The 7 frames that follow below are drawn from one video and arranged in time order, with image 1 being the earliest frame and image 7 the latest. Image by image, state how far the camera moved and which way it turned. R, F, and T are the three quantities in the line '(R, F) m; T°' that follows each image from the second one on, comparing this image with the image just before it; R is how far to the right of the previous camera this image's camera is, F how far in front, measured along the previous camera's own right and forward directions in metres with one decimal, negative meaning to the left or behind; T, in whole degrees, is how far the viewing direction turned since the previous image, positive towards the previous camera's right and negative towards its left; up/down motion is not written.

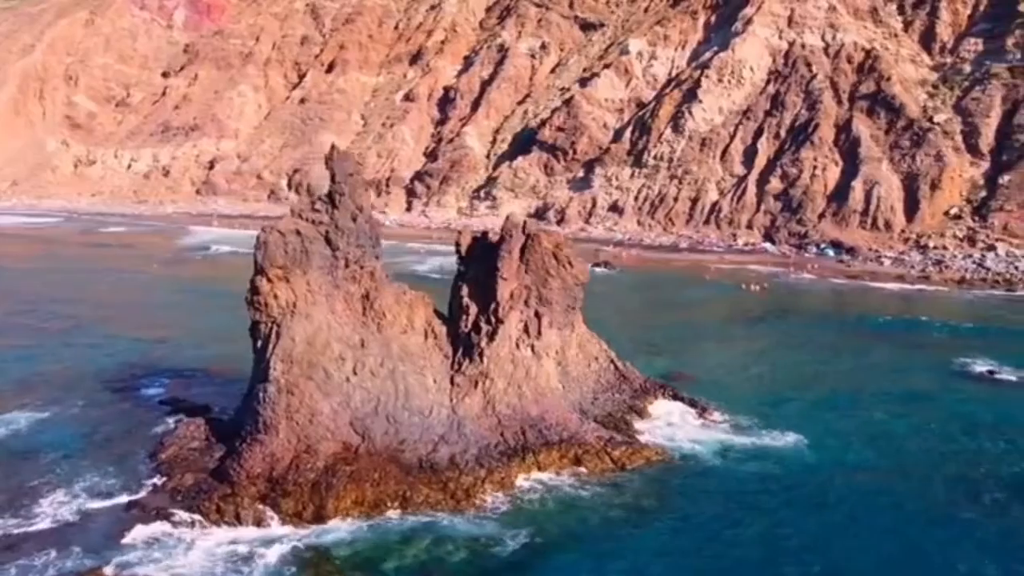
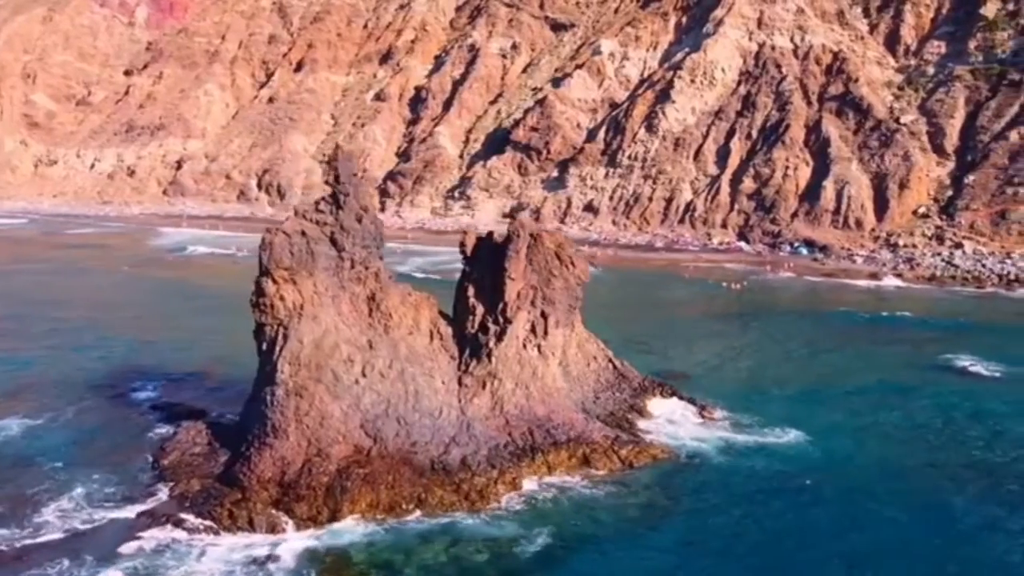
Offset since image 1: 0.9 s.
(-1.7, -0.1) m; +3°
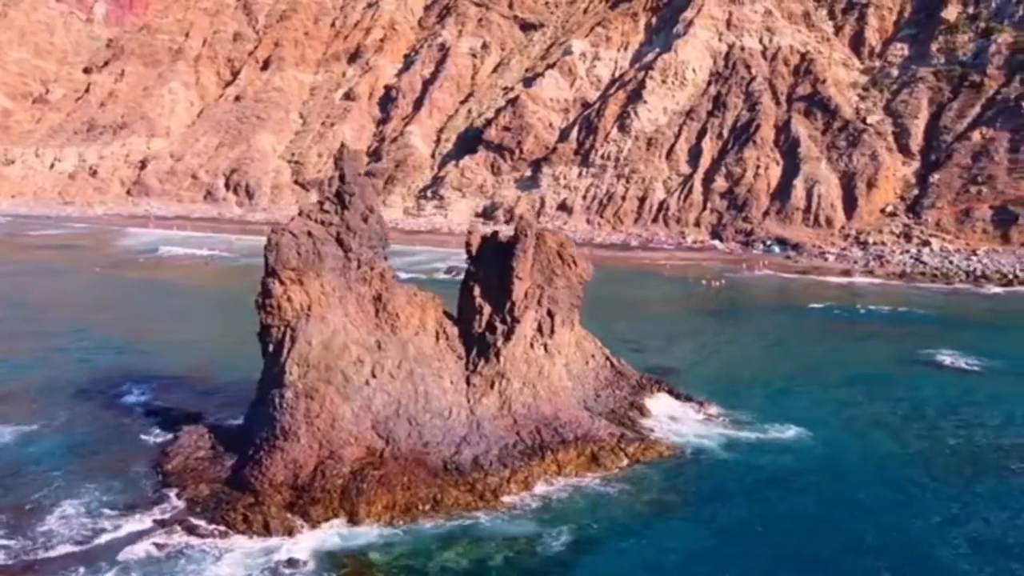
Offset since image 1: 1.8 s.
(-1.8, -0.1) m; +3°
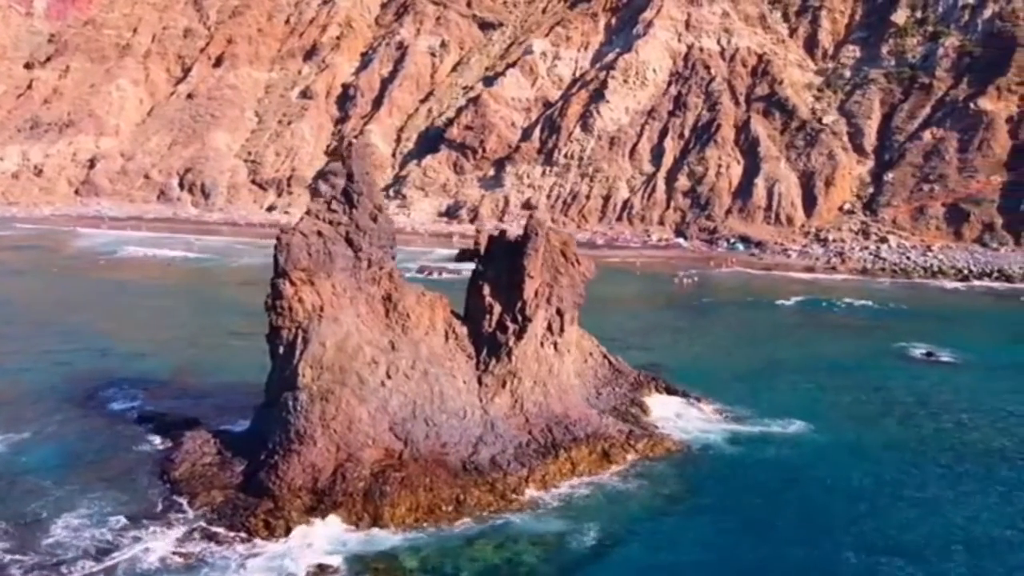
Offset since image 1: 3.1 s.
(-2.5, 0.0) m; +5°
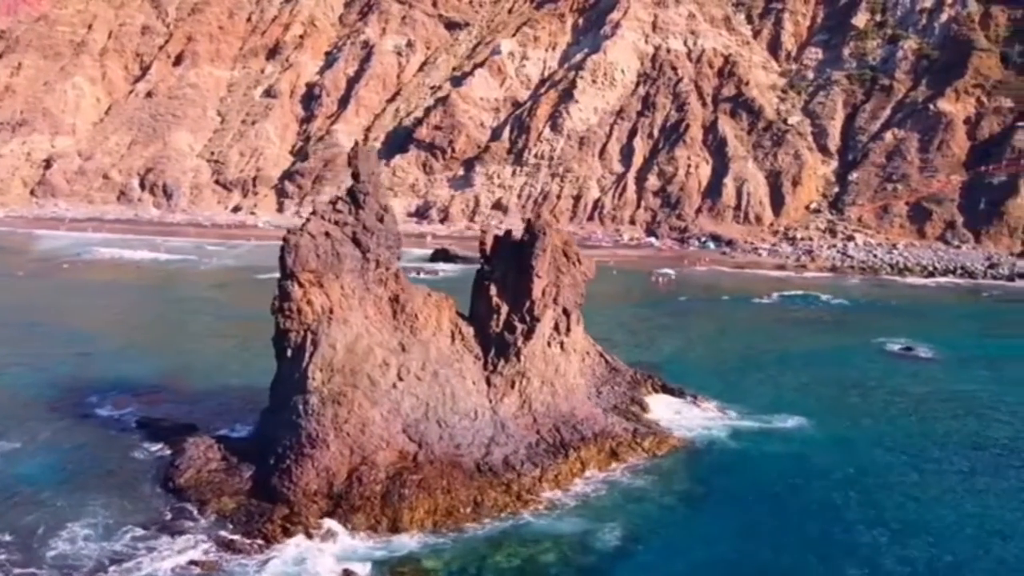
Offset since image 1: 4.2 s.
(-2.0, +0.1) m; +4°
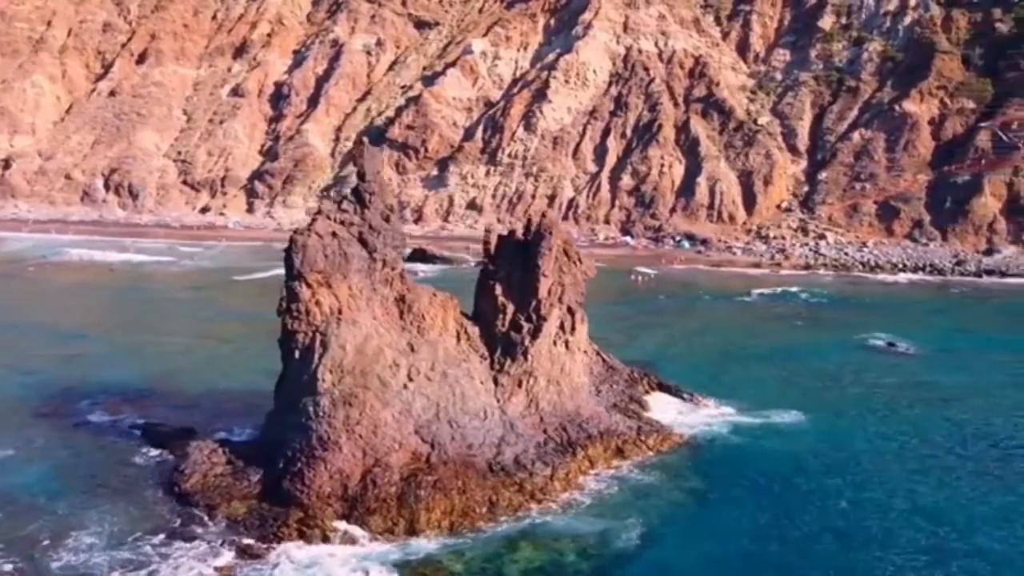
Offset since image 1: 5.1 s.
(-1.7, +0.2) m; +3°
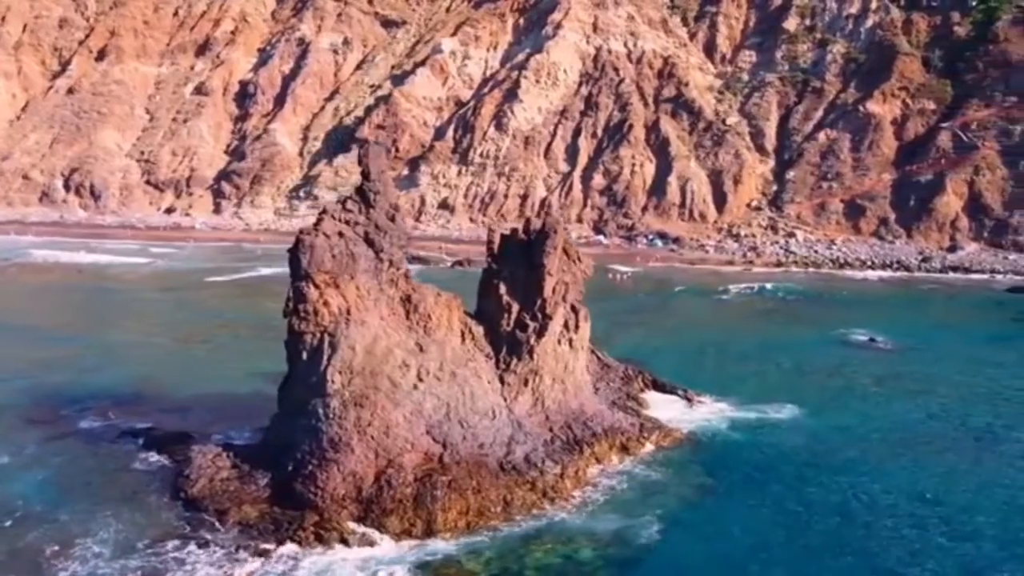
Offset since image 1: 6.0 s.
(-1.8, +0.2) m; +3°
